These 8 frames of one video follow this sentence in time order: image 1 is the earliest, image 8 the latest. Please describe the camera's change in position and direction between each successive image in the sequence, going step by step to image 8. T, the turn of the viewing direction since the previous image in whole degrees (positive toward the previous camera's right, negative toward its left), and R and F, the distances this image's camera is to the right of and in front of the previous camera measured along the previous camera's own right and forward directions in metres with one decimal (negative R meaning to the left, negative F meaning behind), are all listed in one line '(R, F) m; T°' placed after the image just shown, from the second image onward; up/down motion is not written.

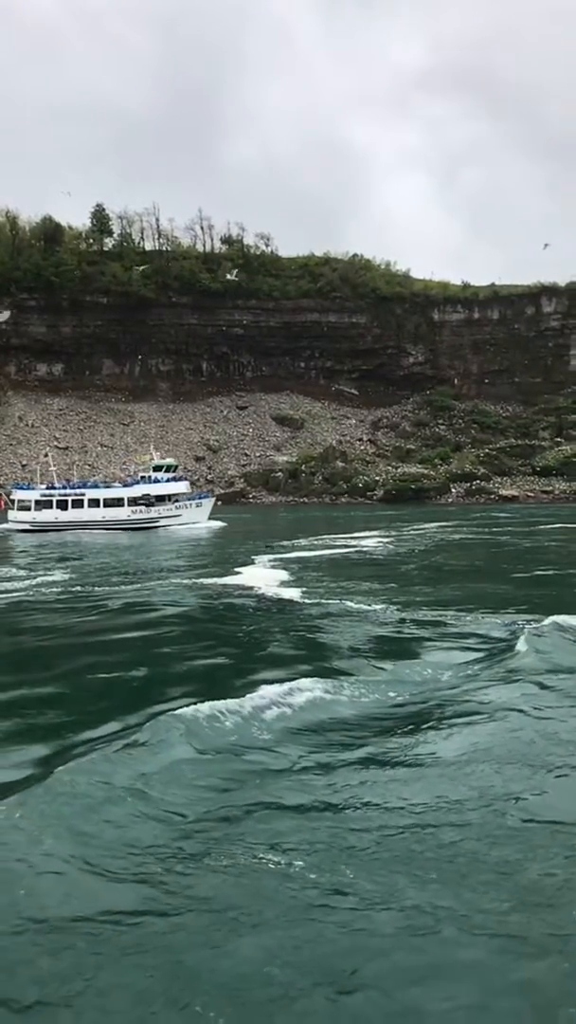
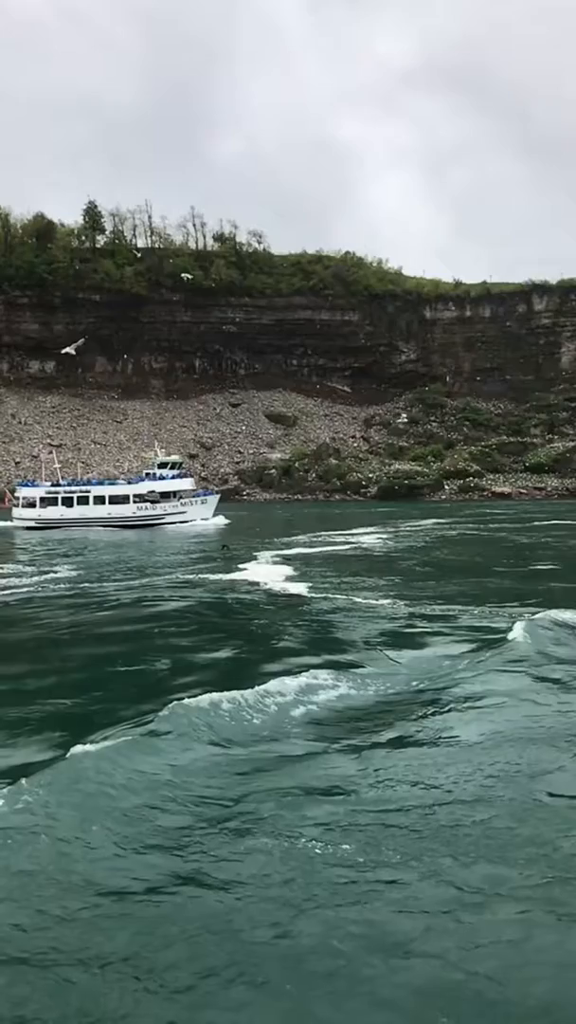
(-0.4, -0.3) m; +1°
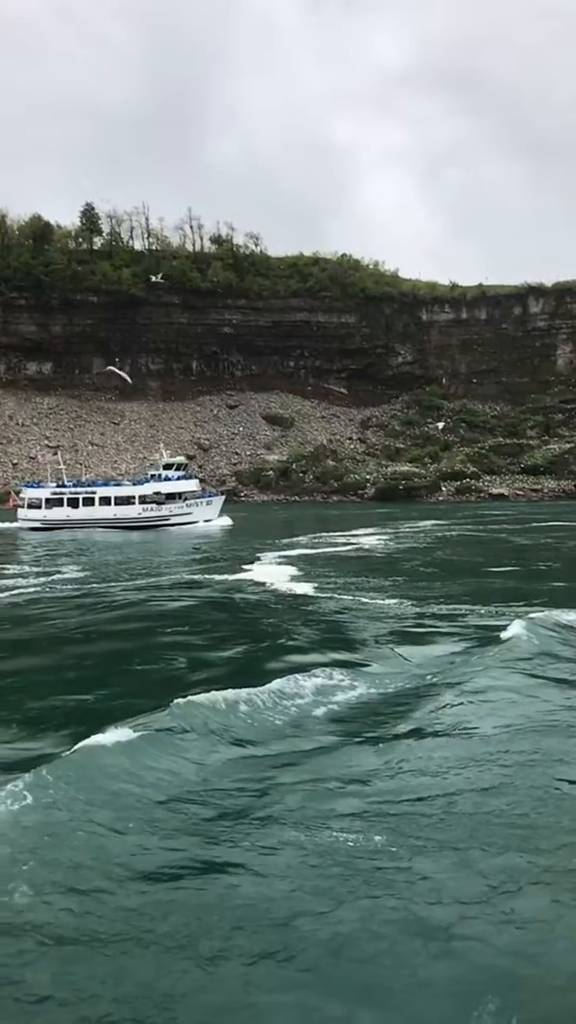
(-0.3, -0.2) m; 0°
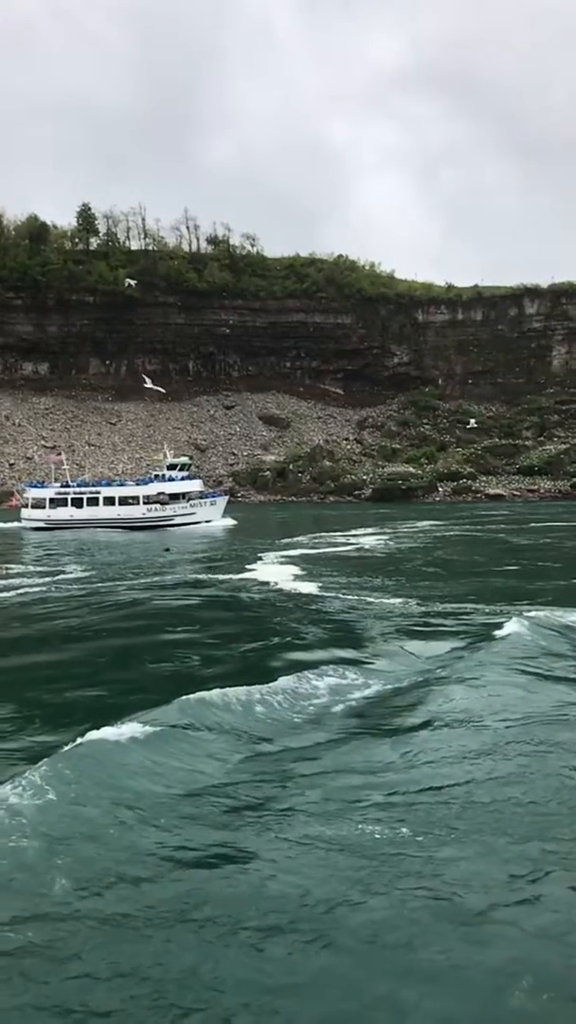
(-0.3, -0.2) m; 0°
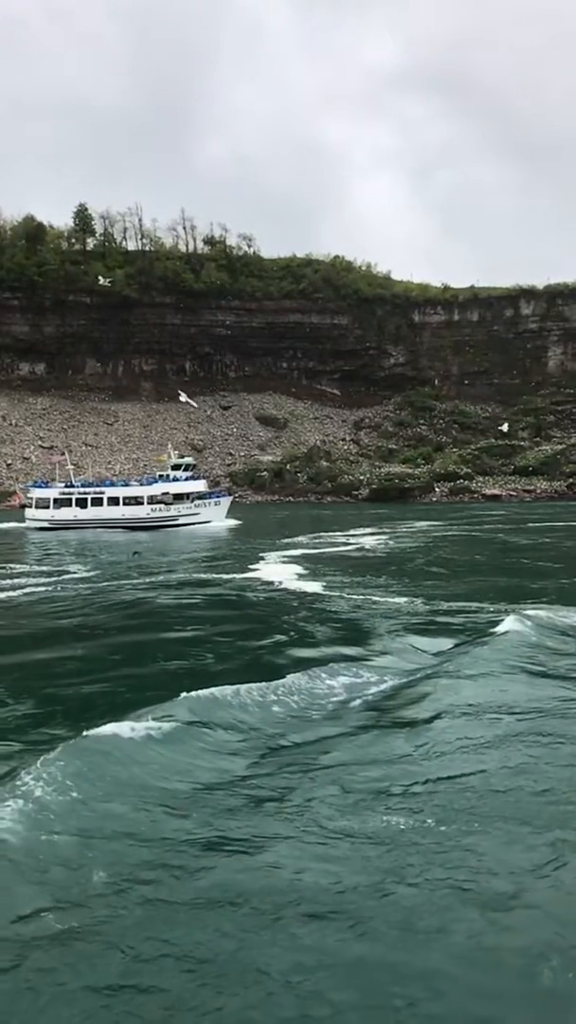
(-0.3, -0.2) m; 0°
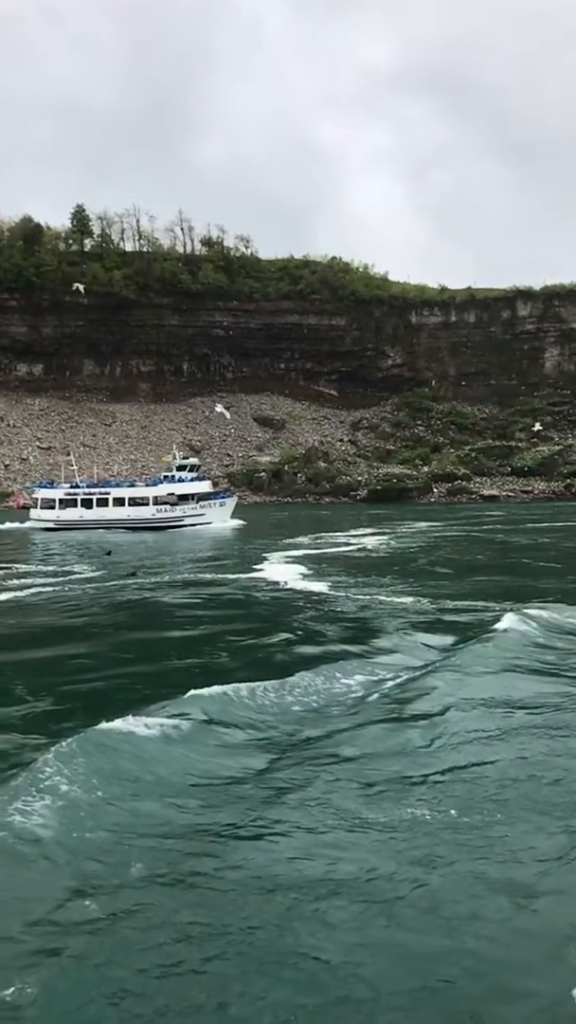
(-0.3, -0.2) m; 0°
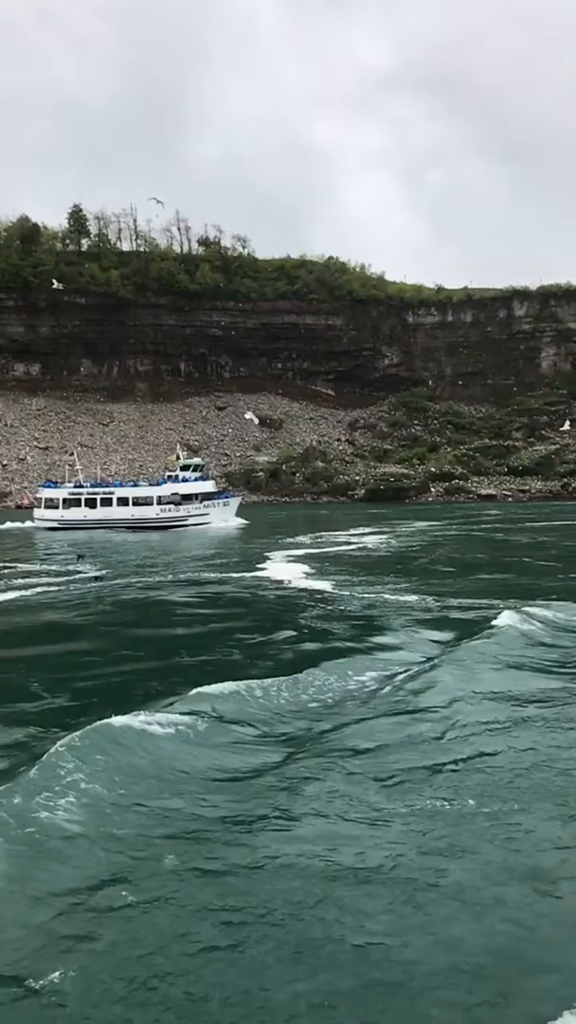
(-0.2, -0.2) m; 0°
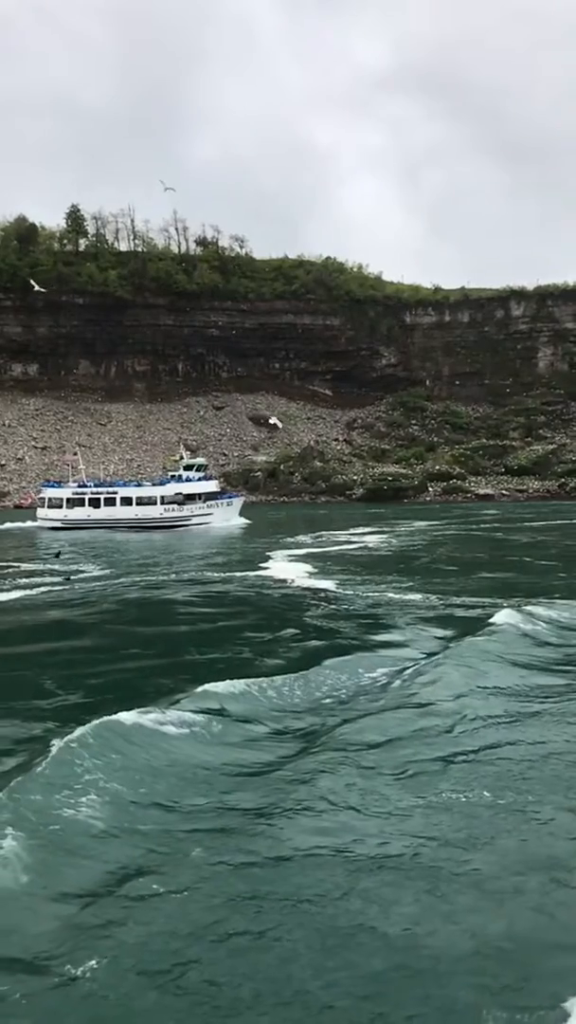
(-0.2, -0.1) m; 0°
